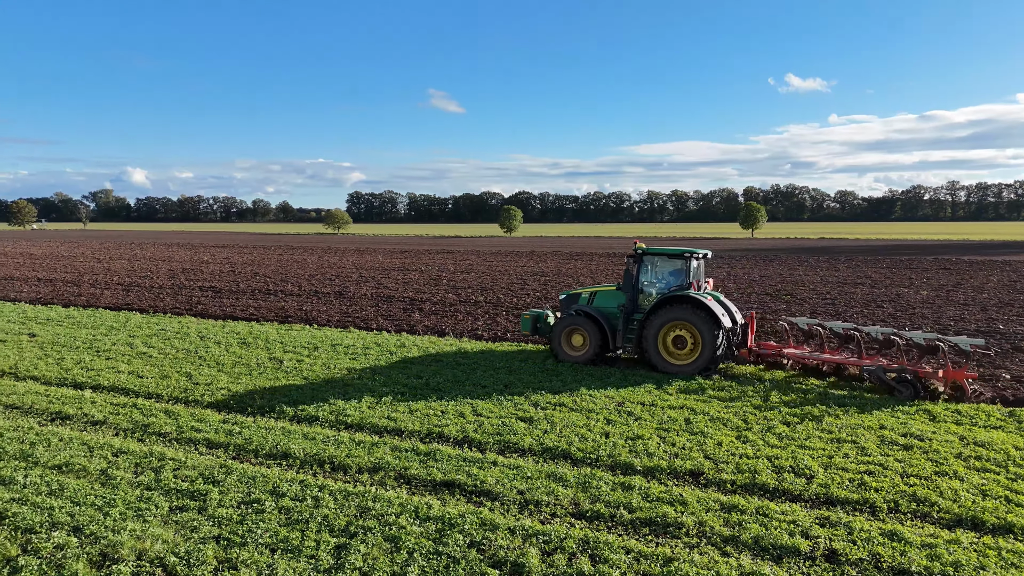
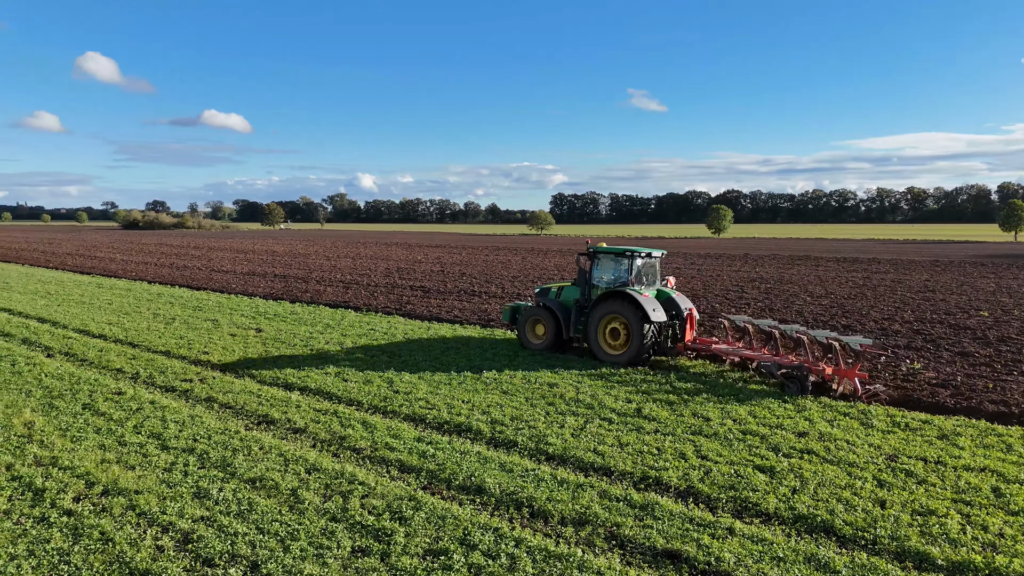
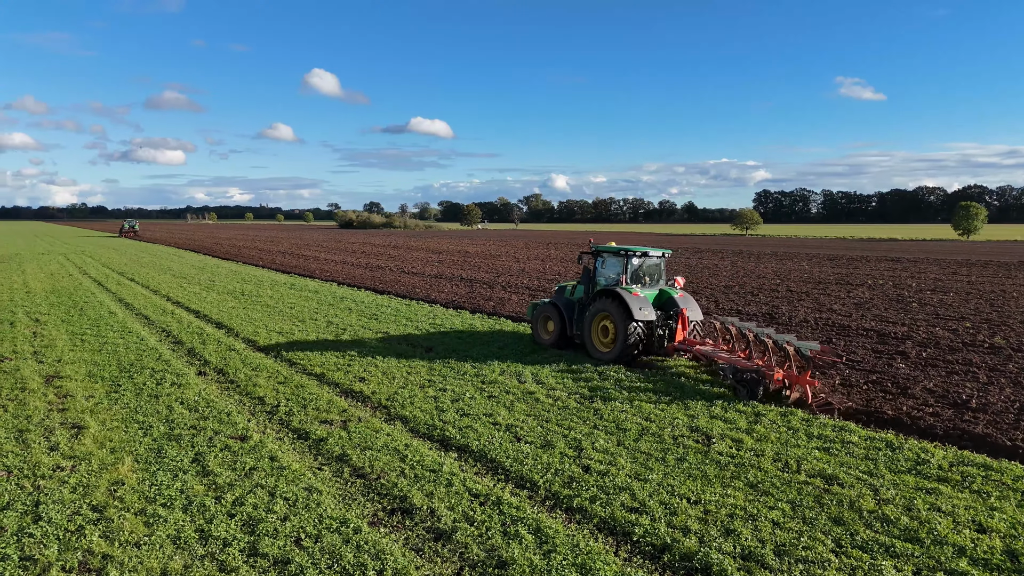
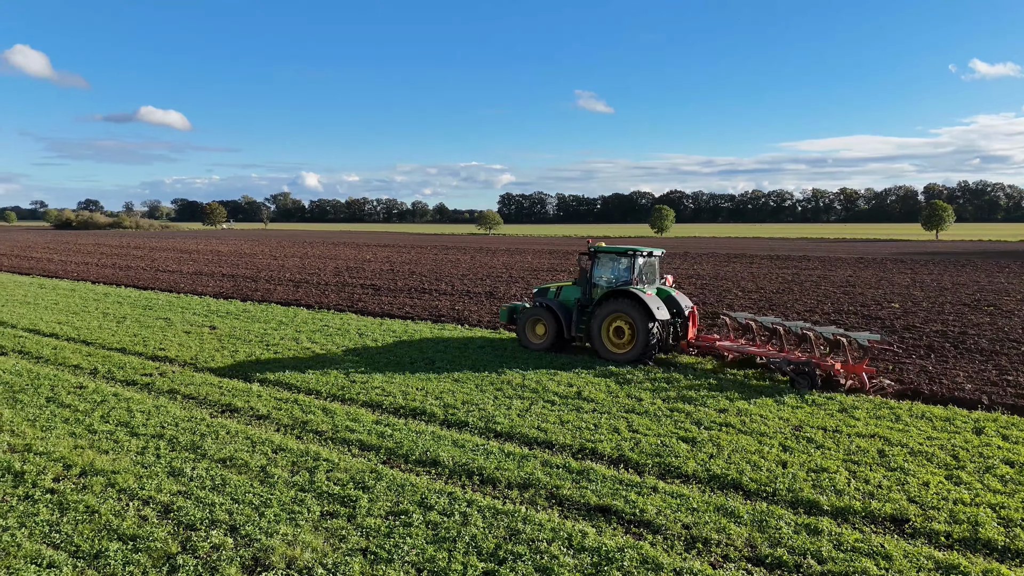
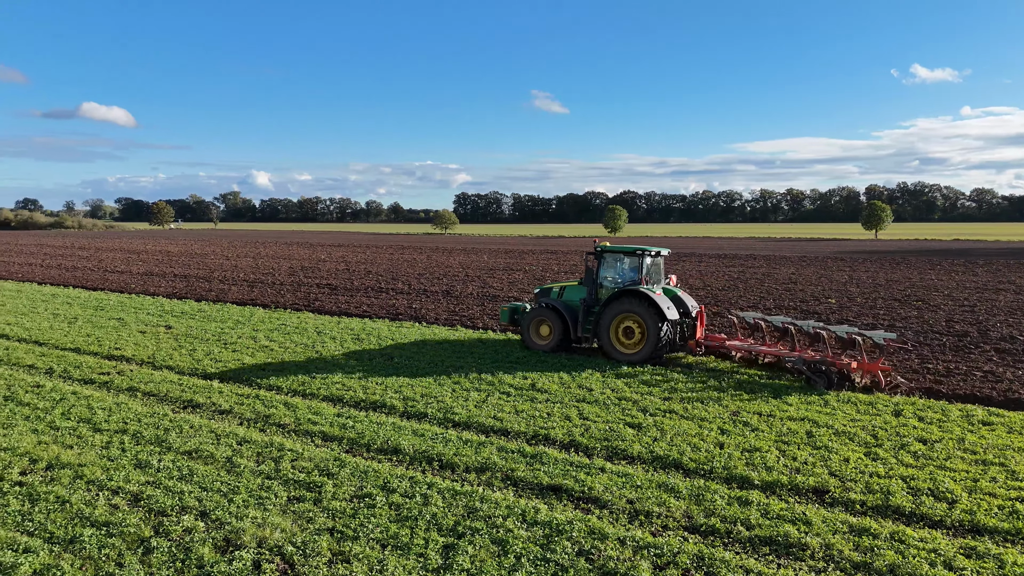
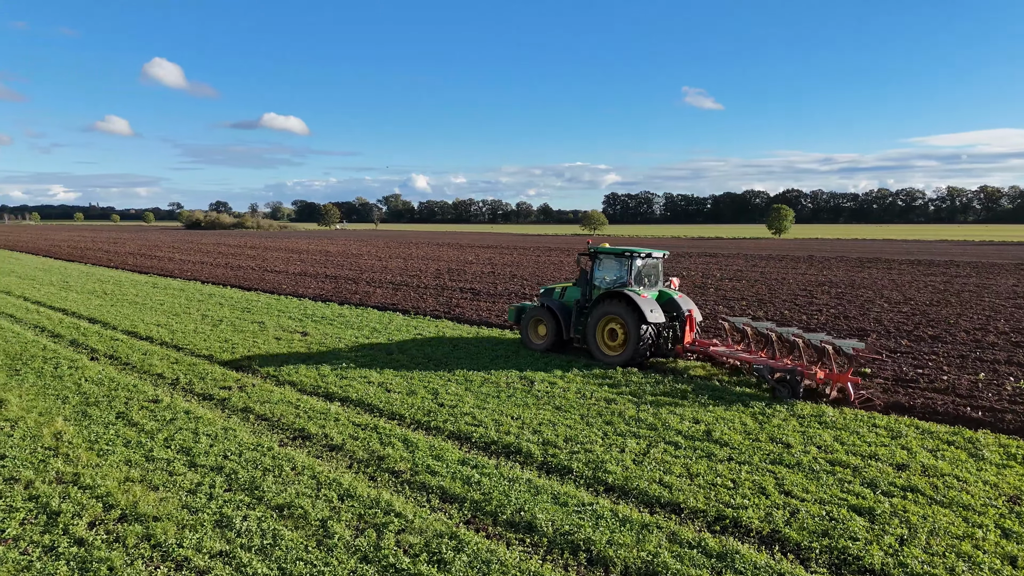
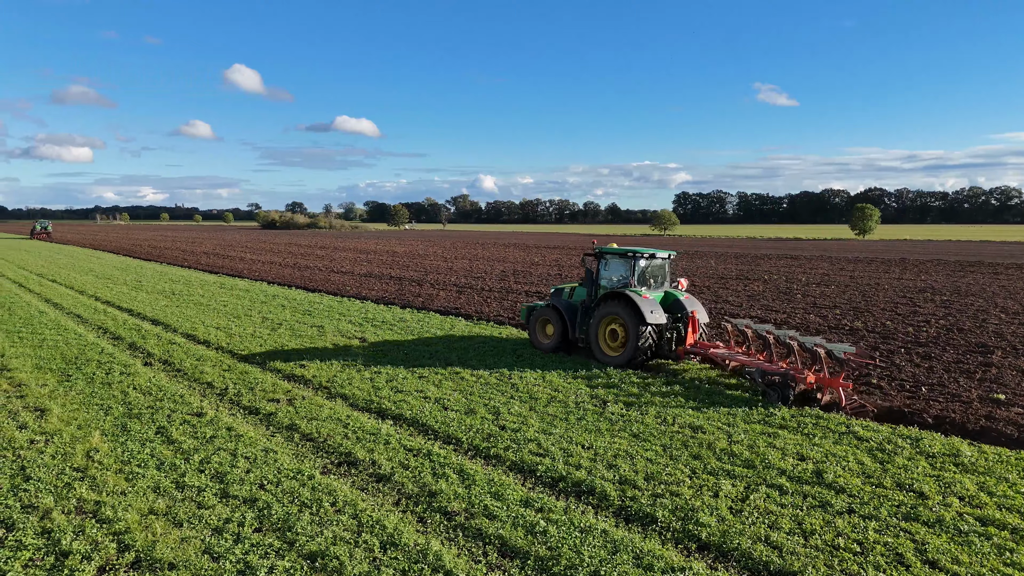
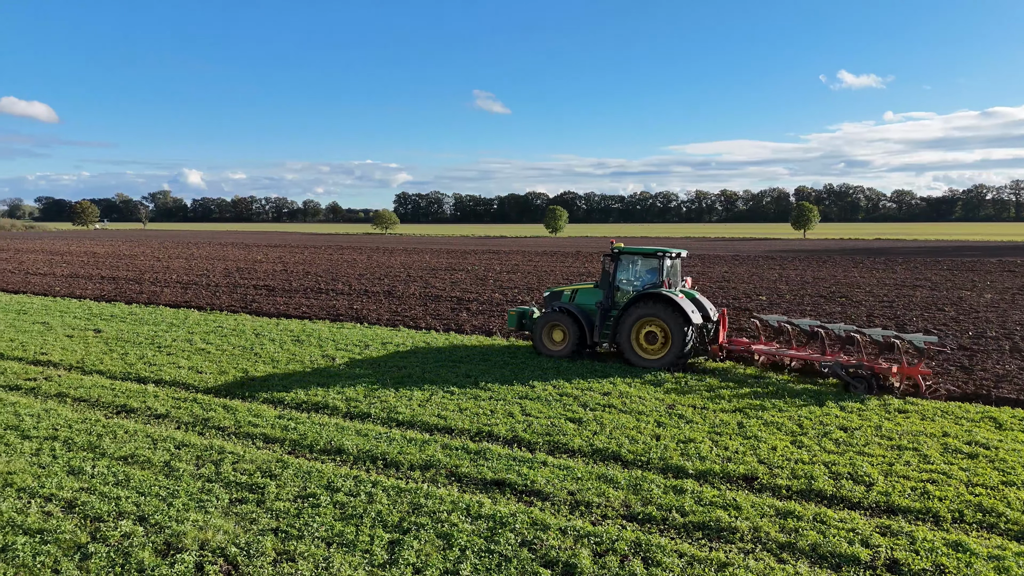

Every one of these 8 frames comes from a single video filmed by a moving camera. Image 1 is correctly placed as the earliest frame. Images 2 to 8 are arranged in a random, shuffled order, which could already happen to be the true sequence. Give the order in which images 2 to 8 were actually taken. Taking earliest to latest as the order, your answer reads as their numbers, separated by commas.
8, 5, 4, 2, 6, 7, 3
